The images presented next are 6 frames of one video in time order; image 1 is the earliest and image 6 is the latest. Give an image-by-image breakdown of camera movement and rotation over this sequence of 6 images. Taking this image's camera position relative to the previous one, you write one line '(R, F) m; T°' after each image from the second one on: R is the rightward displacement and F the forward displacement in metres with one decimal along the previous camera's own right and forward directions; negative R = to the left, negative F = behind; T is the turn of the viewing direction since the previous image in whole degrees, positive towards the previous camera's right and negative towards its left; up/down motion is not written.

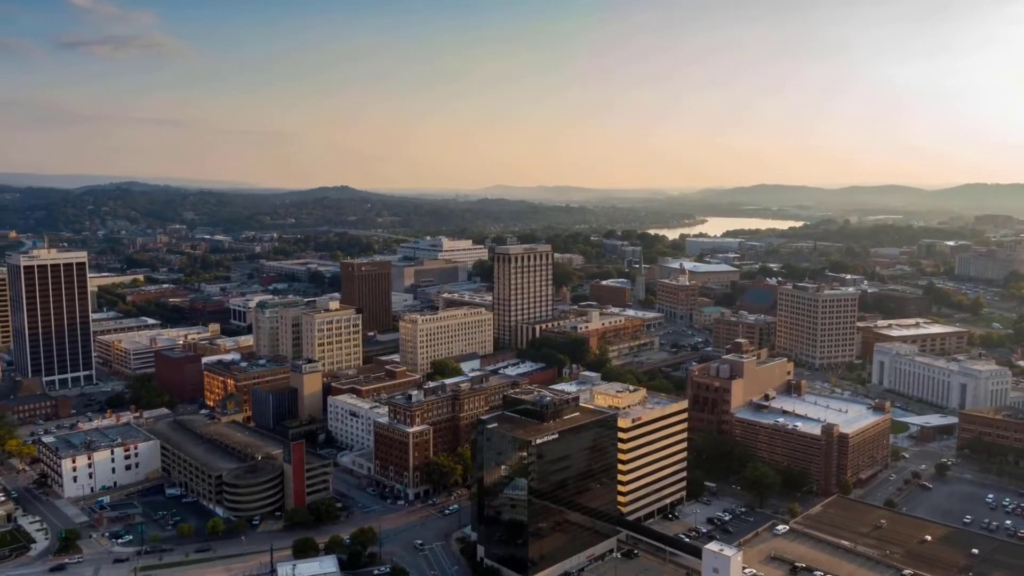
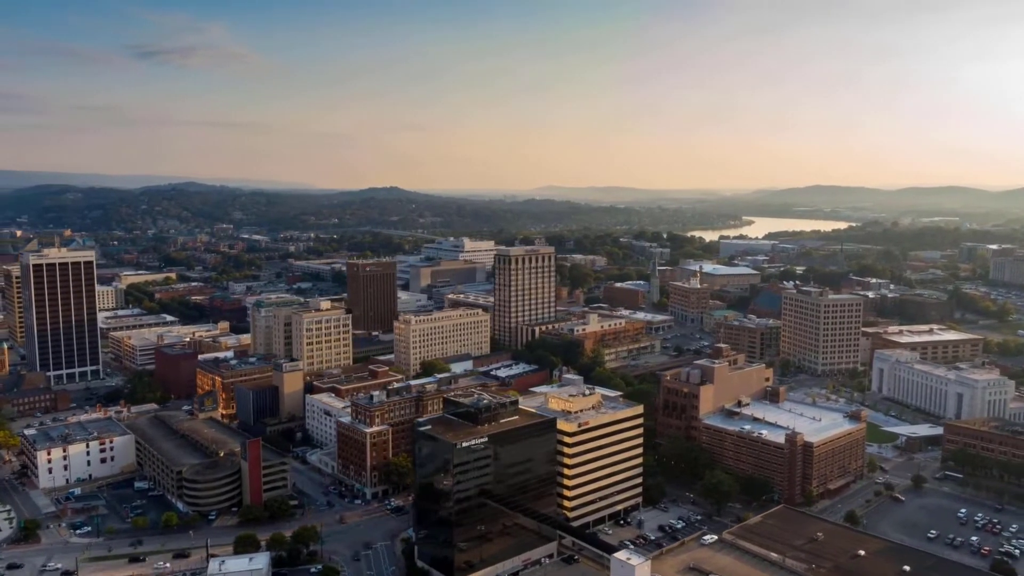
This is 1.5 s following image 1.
(+4.9, +0.3) m; -4°
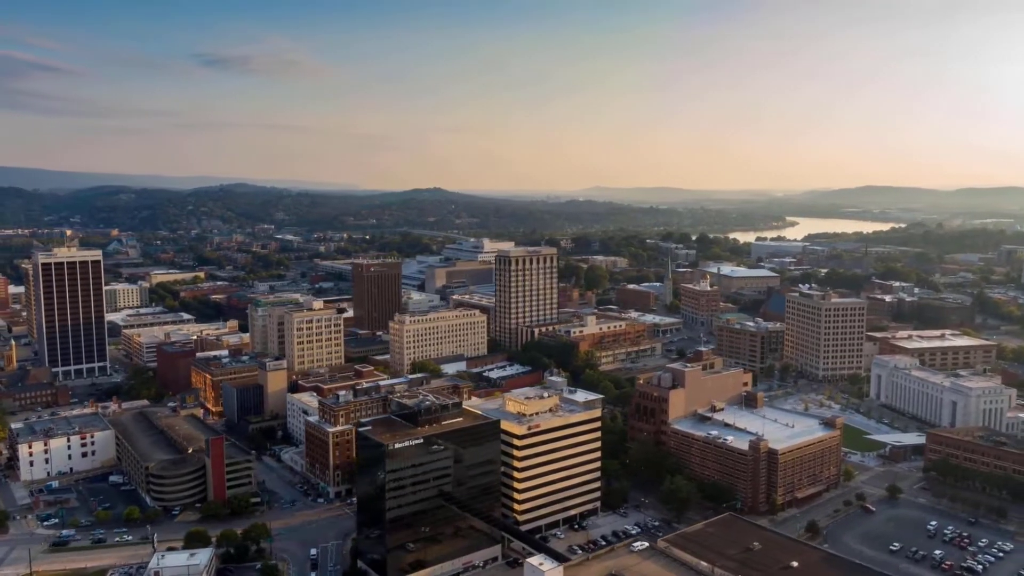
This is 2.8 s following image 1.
(+4.4, +0.3) m; -3°
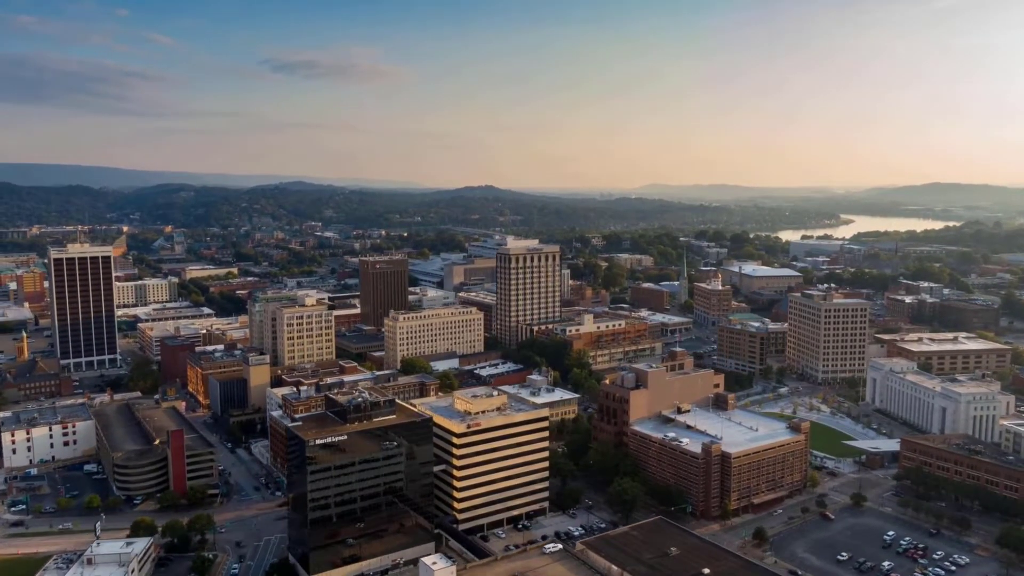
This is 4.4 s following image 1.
(+5.3, +0.4) m; -4°
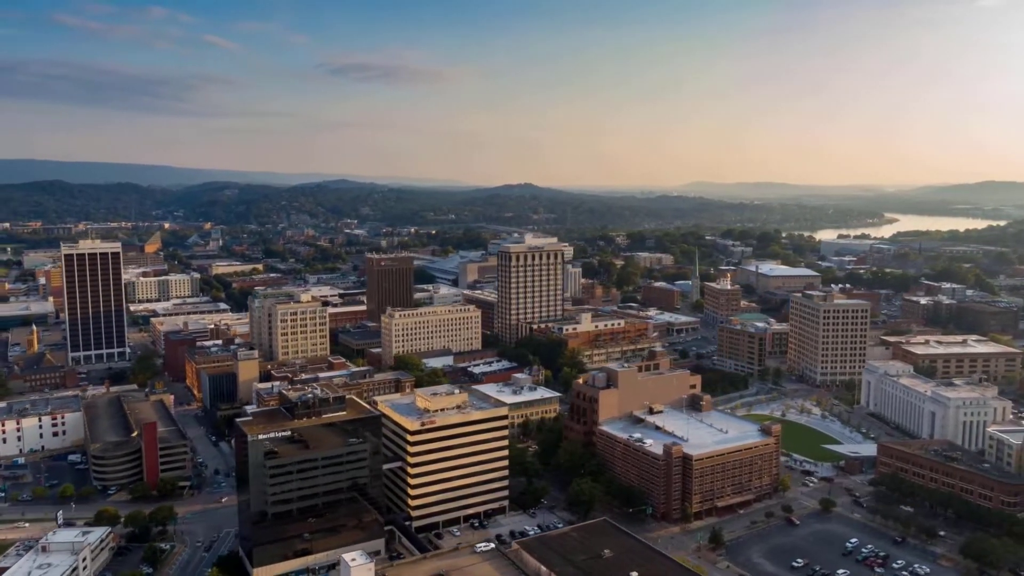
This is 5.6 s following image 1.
(+4.0, +0.2) m; -3°
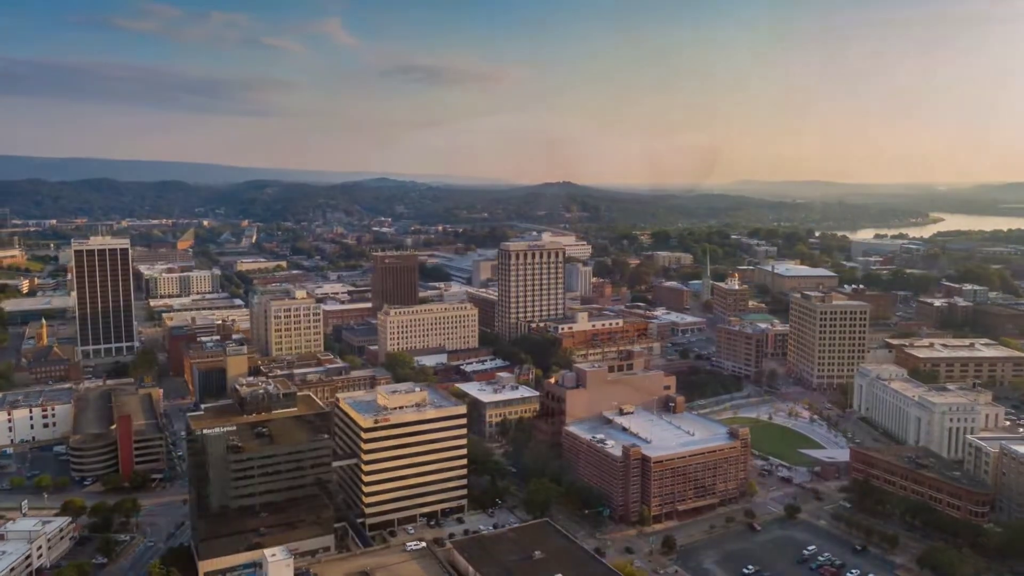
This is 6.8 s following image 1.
(+4.0, +0.3) m; -3°
